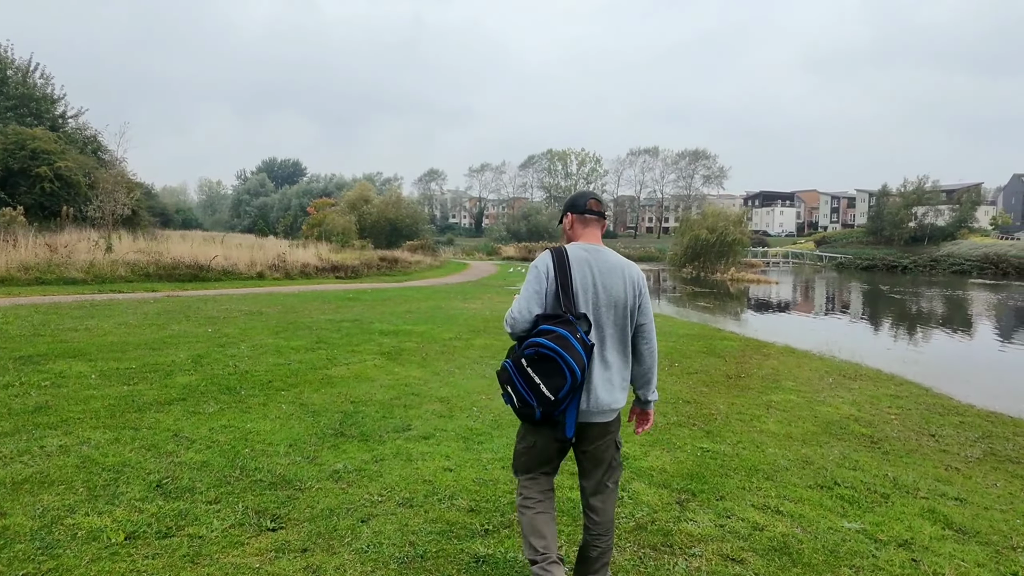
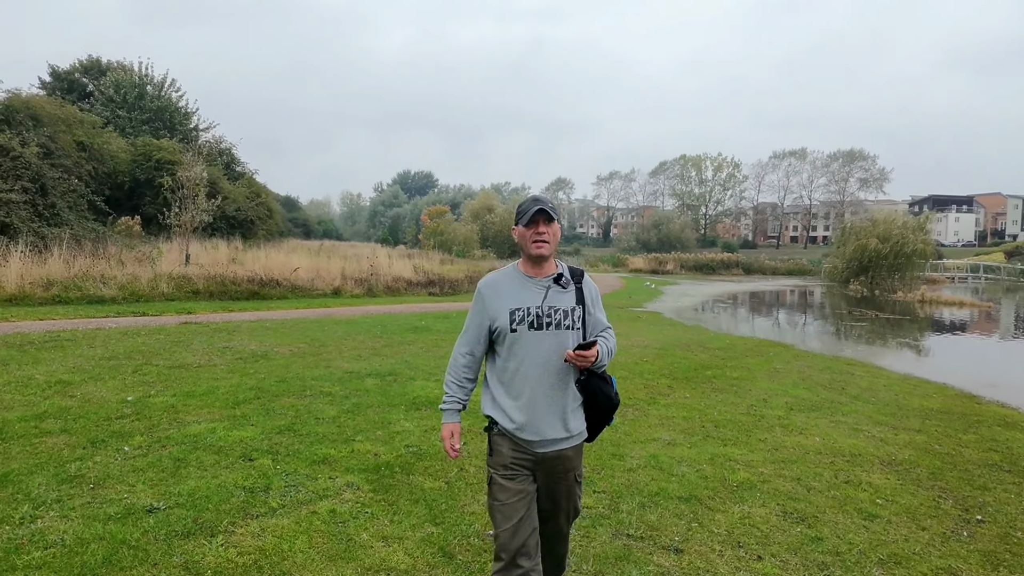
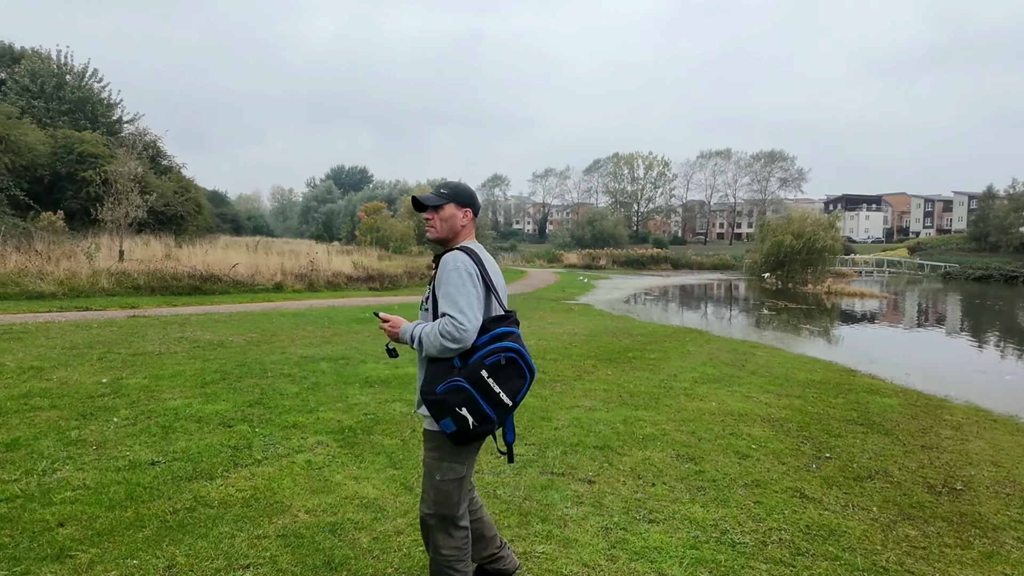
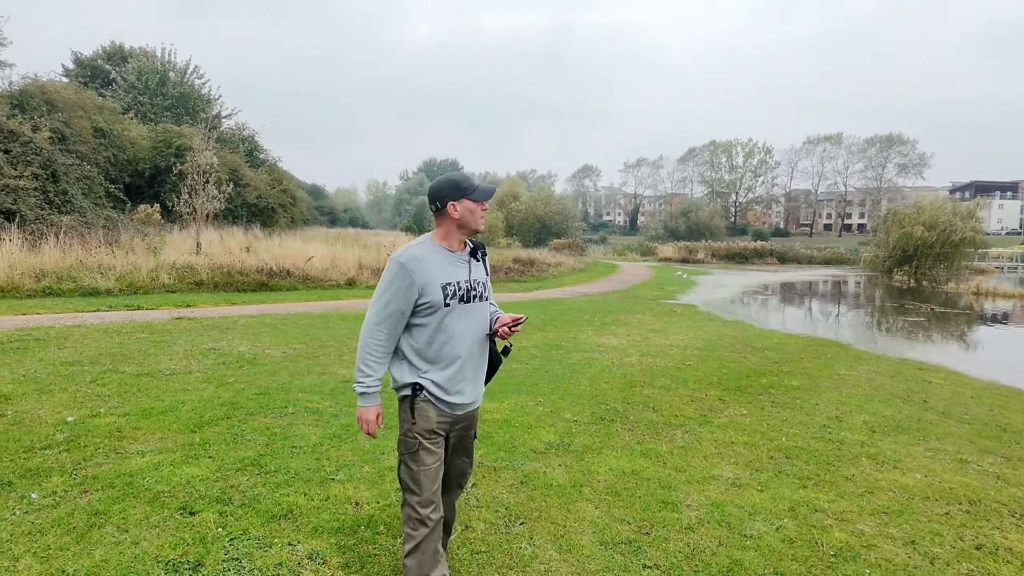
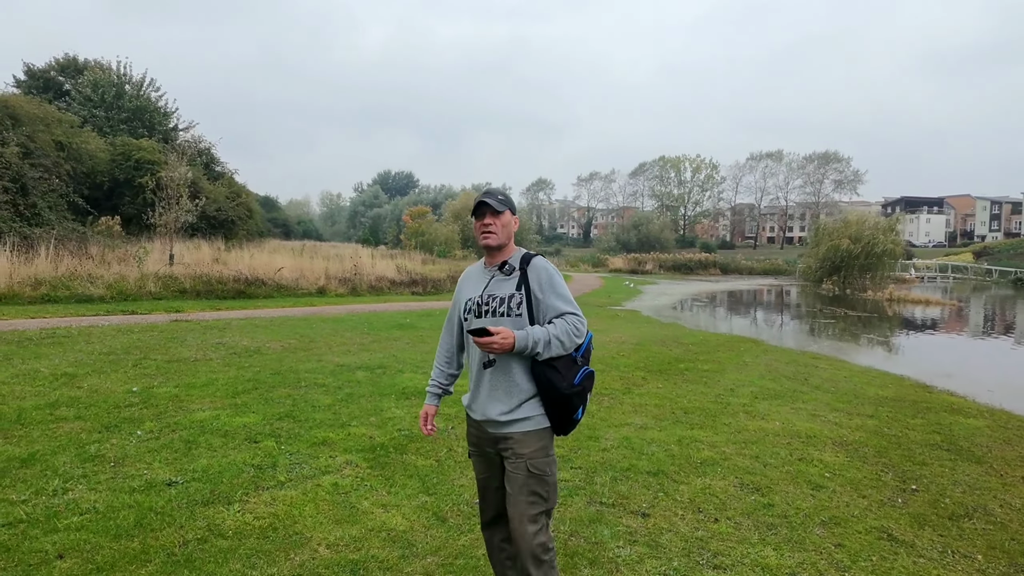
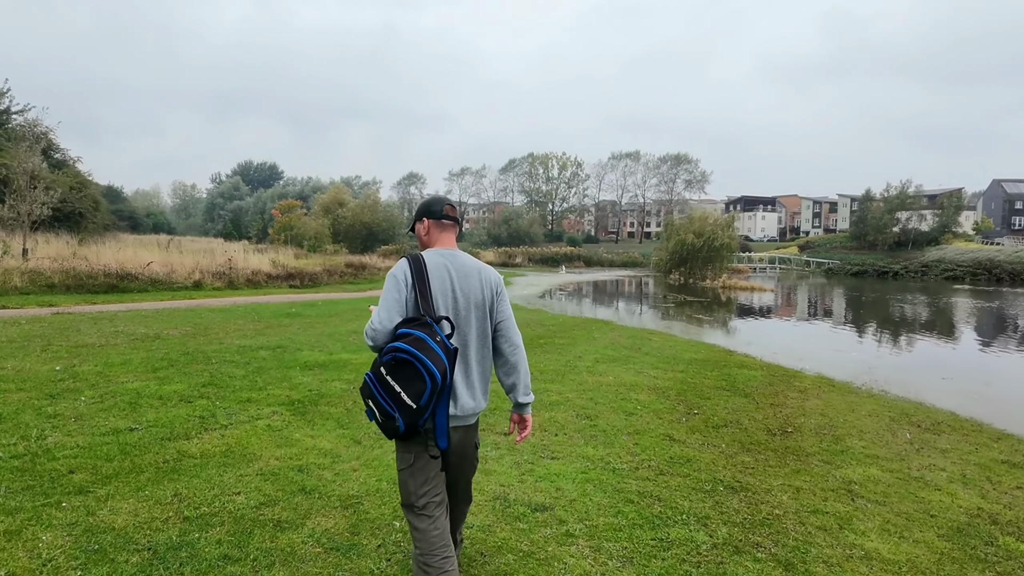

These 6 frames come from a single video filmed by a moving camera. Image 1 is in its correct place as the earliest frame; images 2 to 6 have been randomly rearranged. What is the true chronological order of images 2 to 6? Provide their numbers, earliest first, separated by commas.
6, 3, 5, 2, 4
